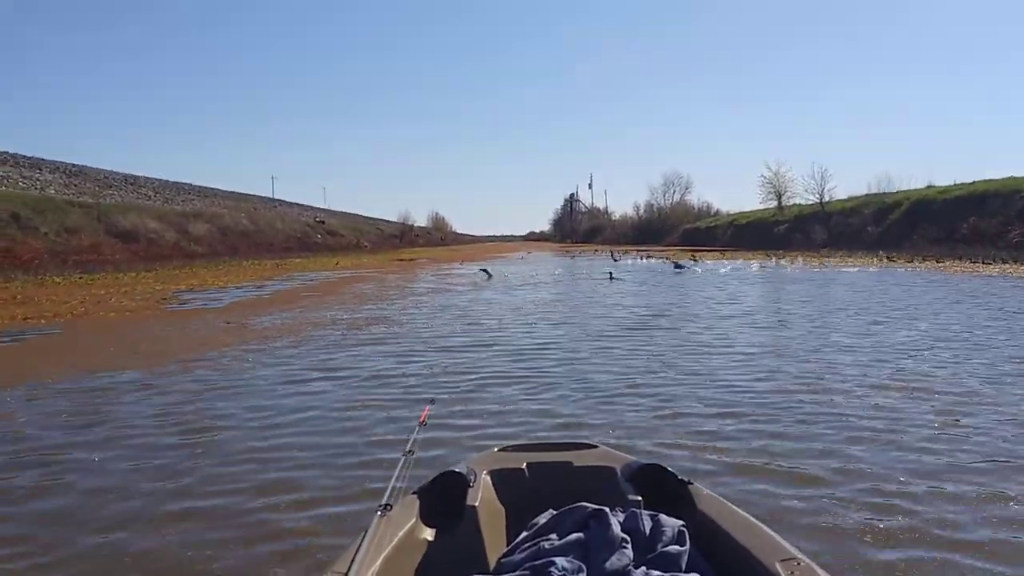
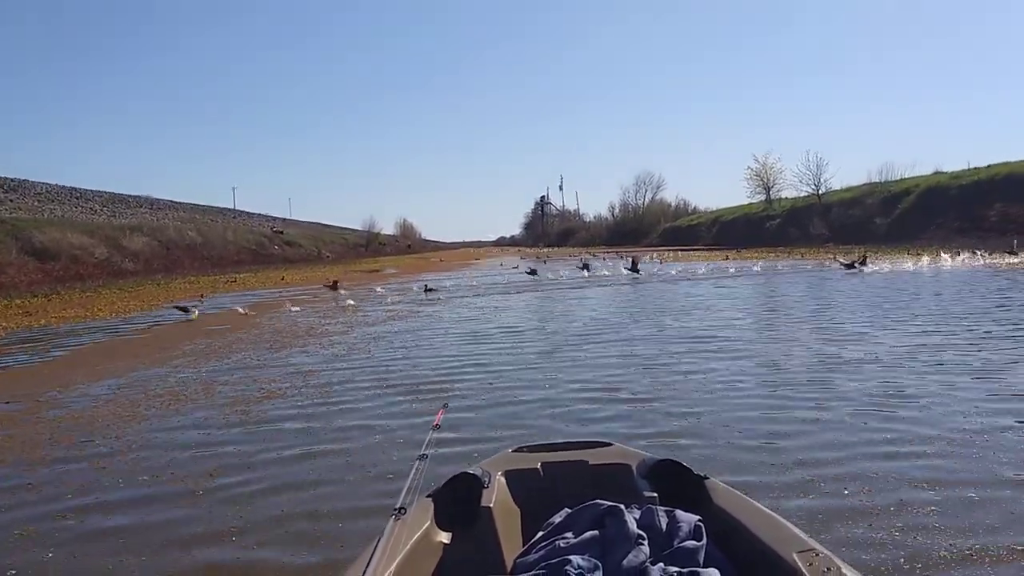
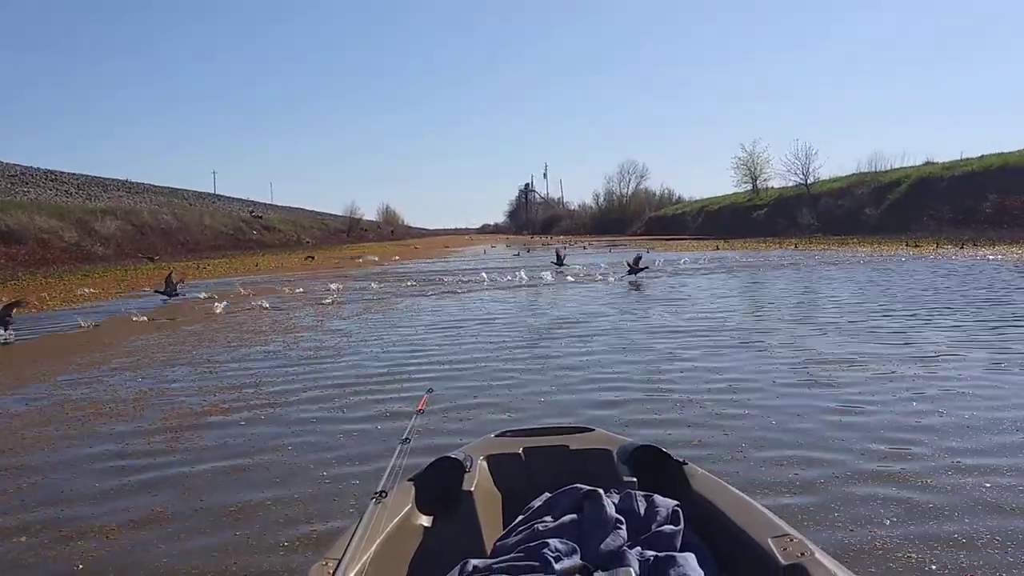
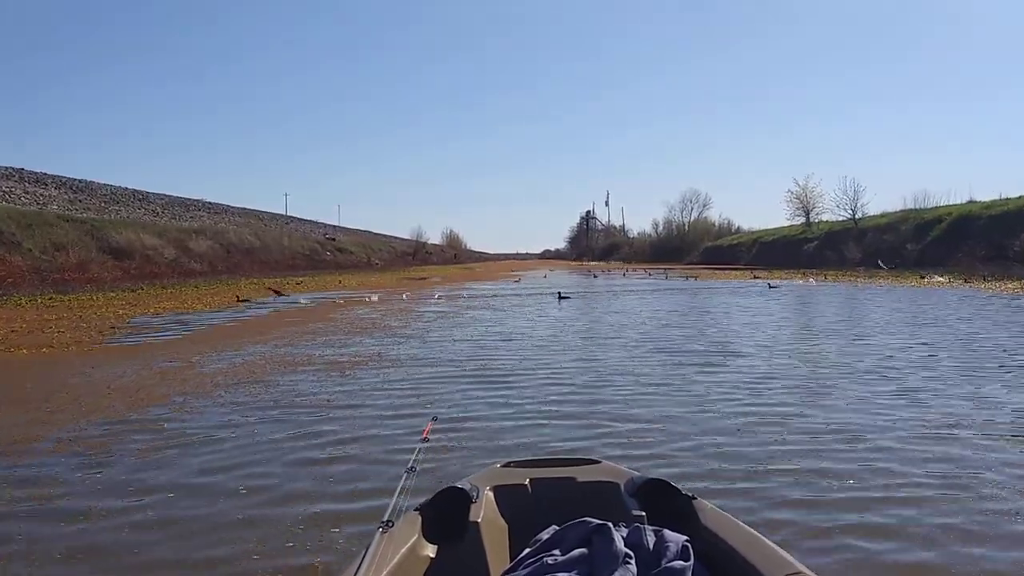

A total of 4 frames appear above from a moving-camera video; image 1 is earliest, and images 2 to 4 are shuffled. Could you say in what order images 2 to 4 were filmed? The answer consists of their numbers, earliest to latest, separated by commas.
4, 2, 3
